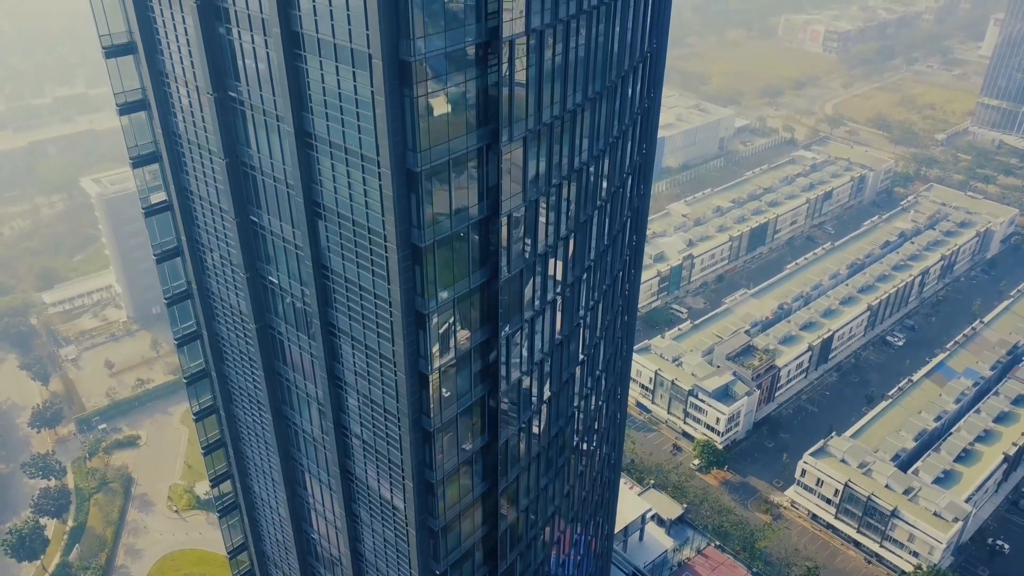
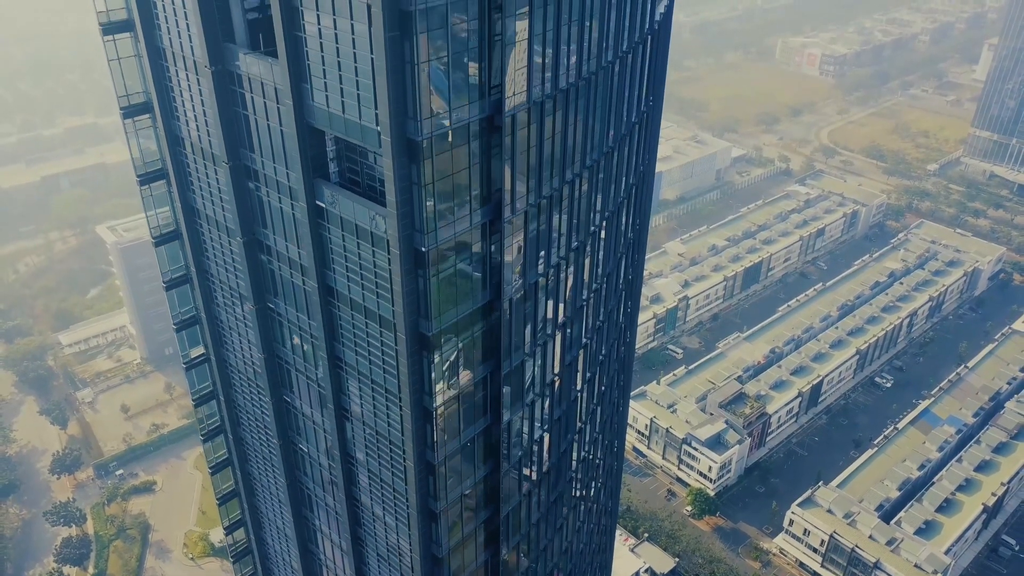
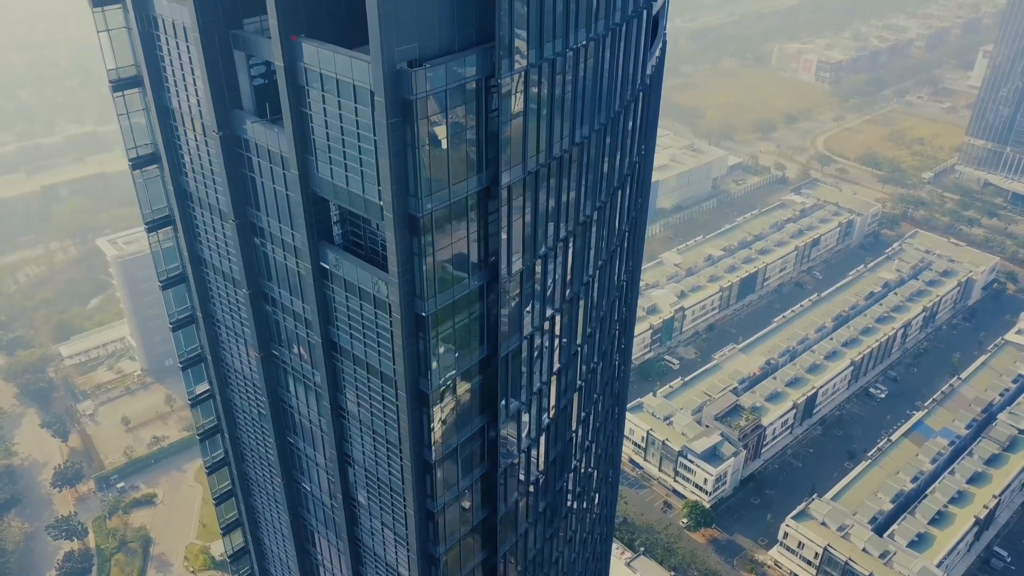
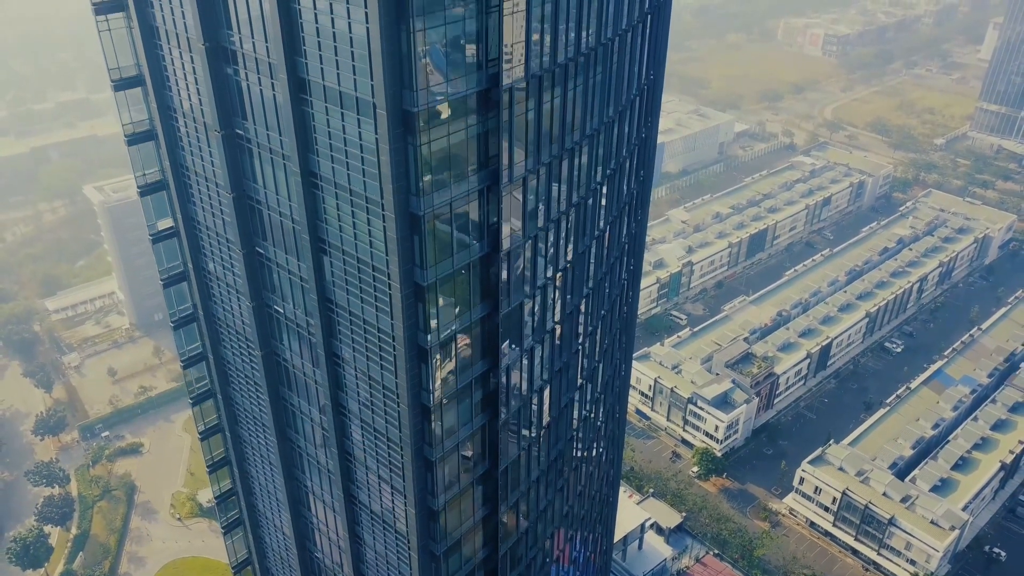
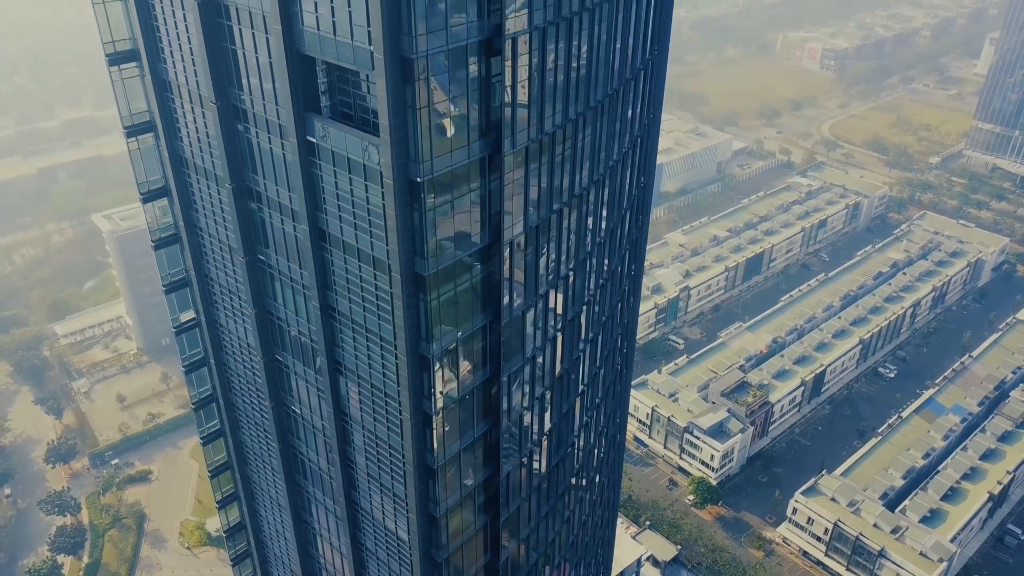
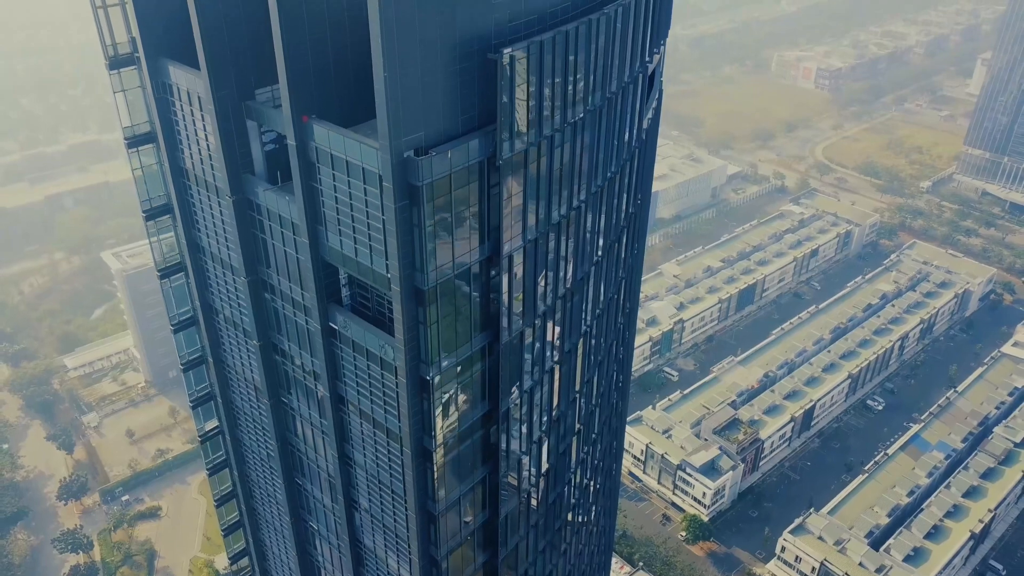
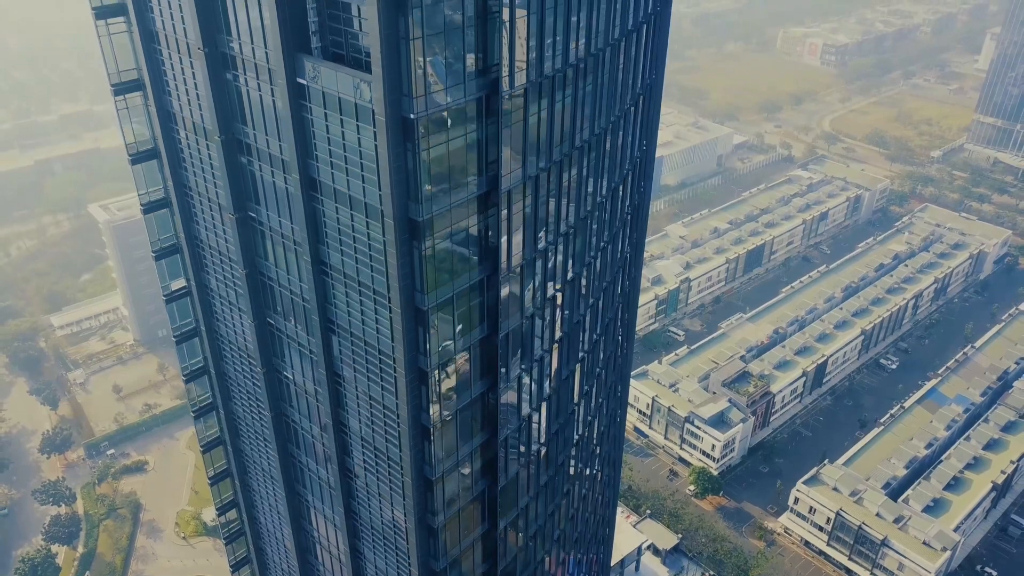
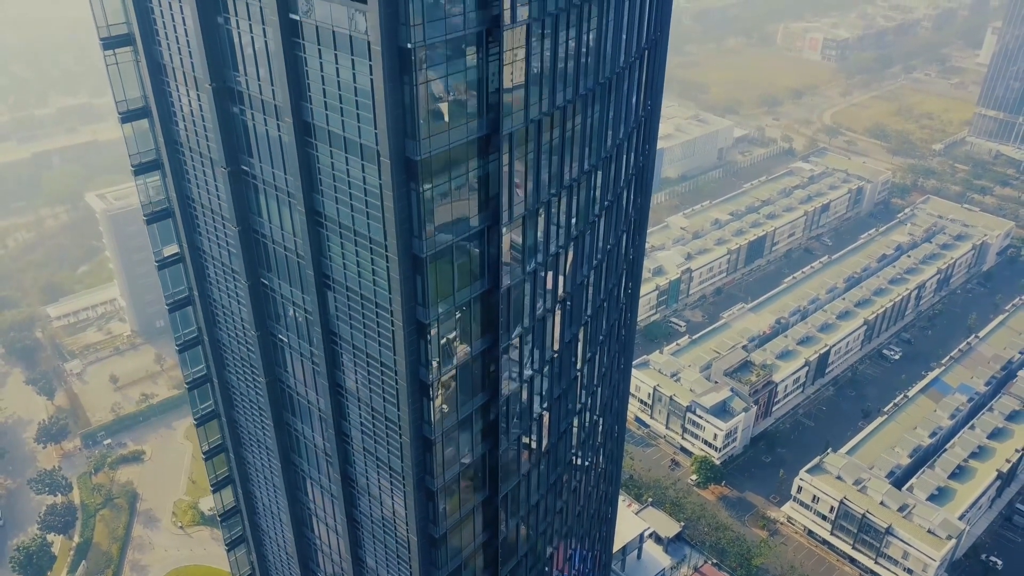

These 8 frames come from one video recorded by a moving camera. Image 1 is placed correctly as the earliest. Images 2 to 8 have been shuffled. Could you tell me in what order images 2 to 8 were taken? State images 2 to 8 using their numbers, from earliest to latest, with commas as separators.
4, 8, 7, 5, 2, 3, 6
